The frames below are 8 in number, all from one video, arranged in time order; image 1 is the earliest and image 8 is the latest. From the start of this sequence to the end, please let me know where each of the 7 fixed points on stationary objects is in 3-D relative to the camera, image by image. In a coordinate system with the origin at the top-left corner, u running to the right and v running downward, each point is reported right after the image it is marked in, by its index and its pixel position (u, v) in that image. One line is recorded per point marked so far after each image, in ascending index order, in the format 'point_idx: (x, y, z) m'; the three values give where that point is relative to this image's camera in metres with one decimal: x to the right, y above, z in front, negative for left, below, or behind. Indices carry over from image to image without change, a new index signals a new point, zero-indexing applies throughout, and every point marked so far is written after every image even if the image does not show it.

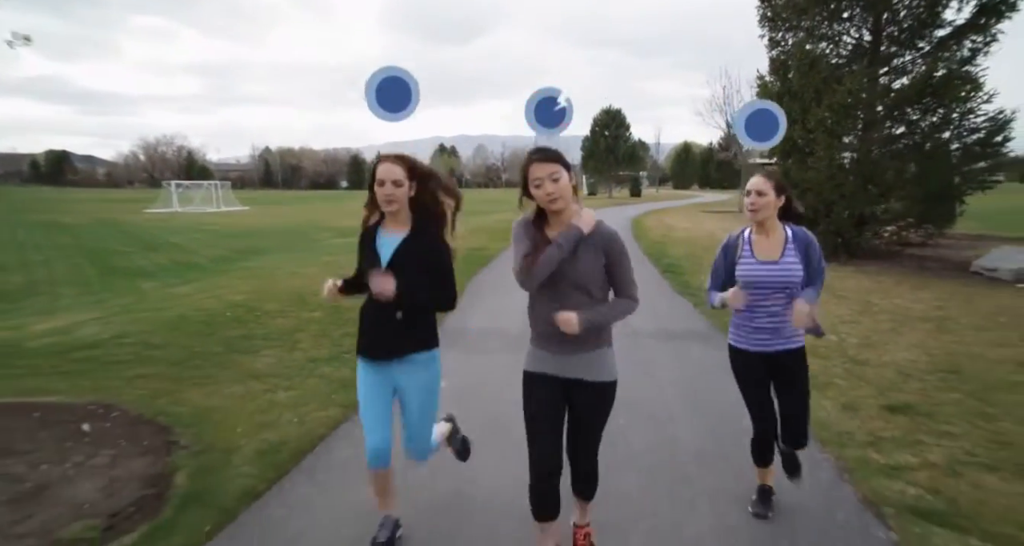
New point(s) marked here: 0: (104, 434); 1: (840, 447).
0: (-3.5, -1.2, +4.9) m
1: (+2.9, -1.3, +4.9) m
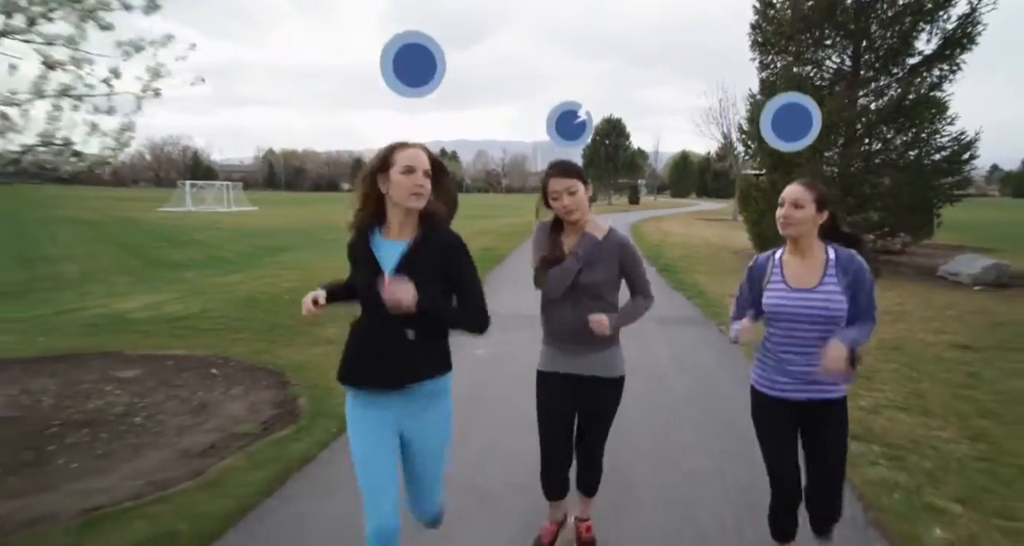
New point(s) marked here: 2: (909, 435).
0: (-3.1, -1.0, +6.4) m
1: (+3.2, -1.2, +6.5) m
2: (+3.8, -1.3, +5.3) m
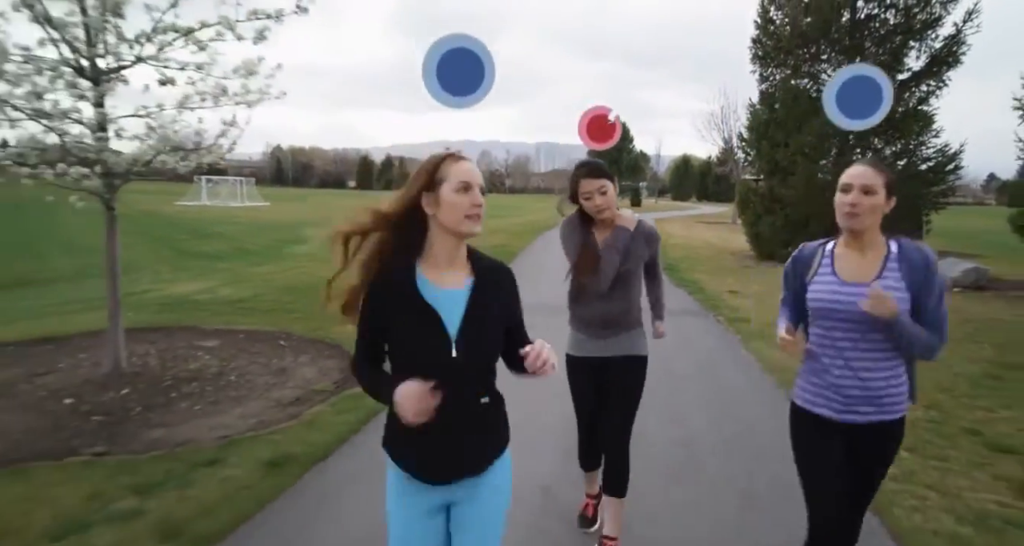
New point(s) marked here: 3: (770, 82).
0: (-2.8, -0.8, +7.5) m
1: (+3.6, -1.1, +7.6) m
2: (+4.1, -1.3, +6.4) m
3: (+8.2, +6.1, +19.0) m
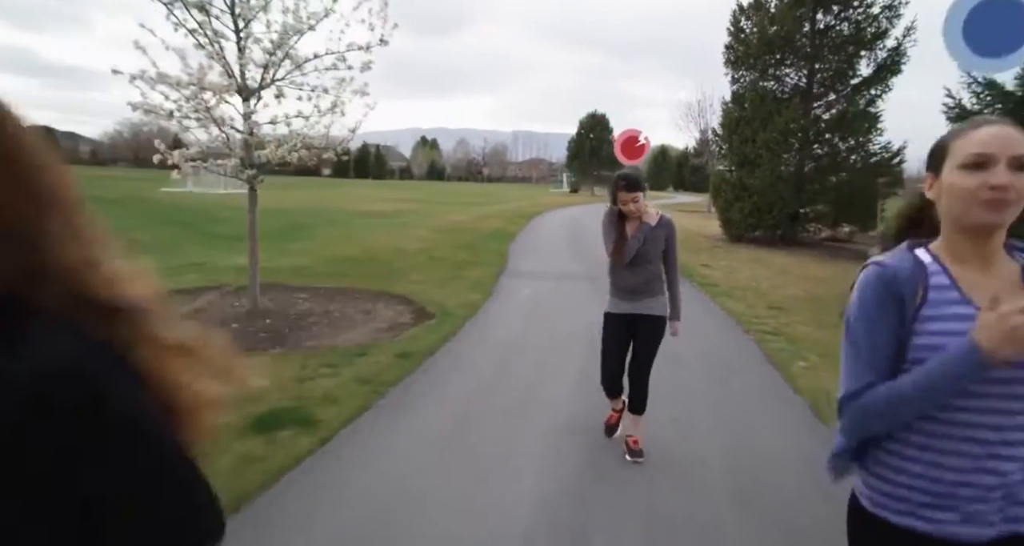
0: (-2.4, -0.3, +9.7) m
1: (+3.9, -0.6, +10.0) m
2: (+4.5, -0.8, +8.9) m
3: (+8.2, +6.8, +21.4) m
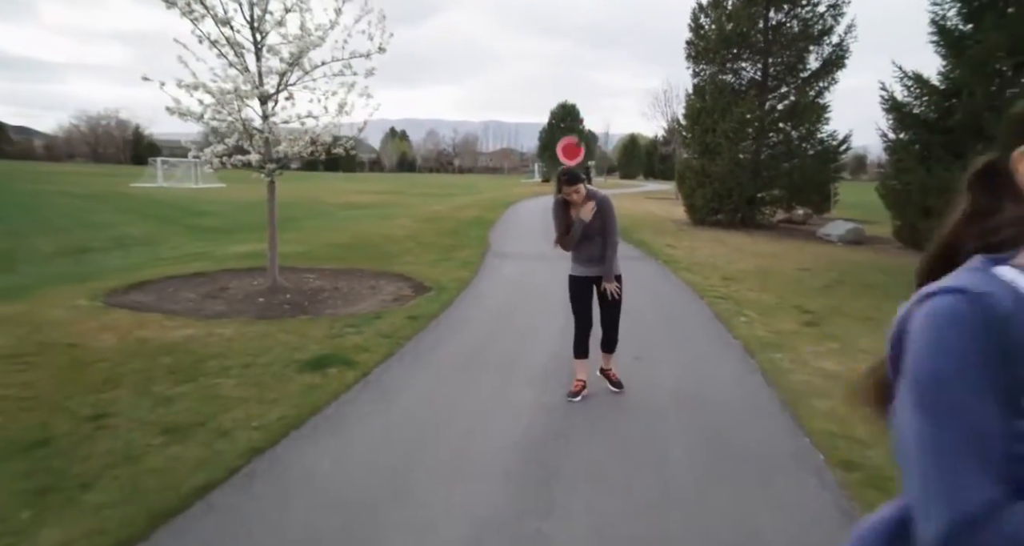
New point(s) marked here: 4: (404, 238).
0: (-2.7, 0.0, +10.9) m
1: (+3.7, -0.2, +11.5) m
2: (+4.3, -0.3, +10.4) m
3: (+7.3, +7.6, +23.0) m
4: (-2.9, +0.9, +15.8) m
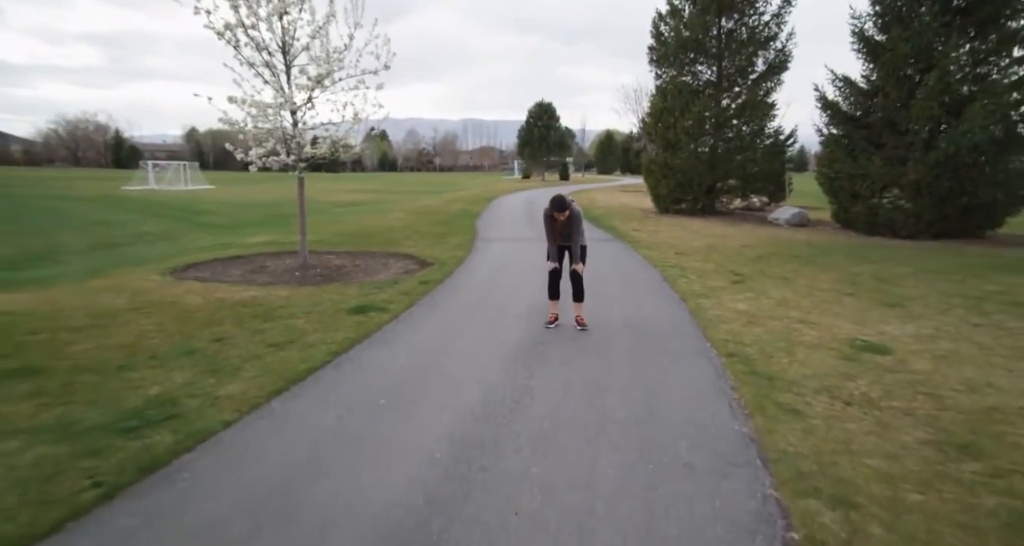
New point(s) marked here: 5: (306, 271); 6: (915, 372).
0: (-2.9, +0.4, +12.9) m
1: (+3.4, +0.4, +13.6) m
2: (+4.0, +0.2, +12.6) m
3: (+6.4, +8.2, +25.2) m
4: (-3.3, +1.3, +17.8) m
5: (-3.7, 0.0, +10.8) m
6: (+3.9, -0.9, +5.7) m
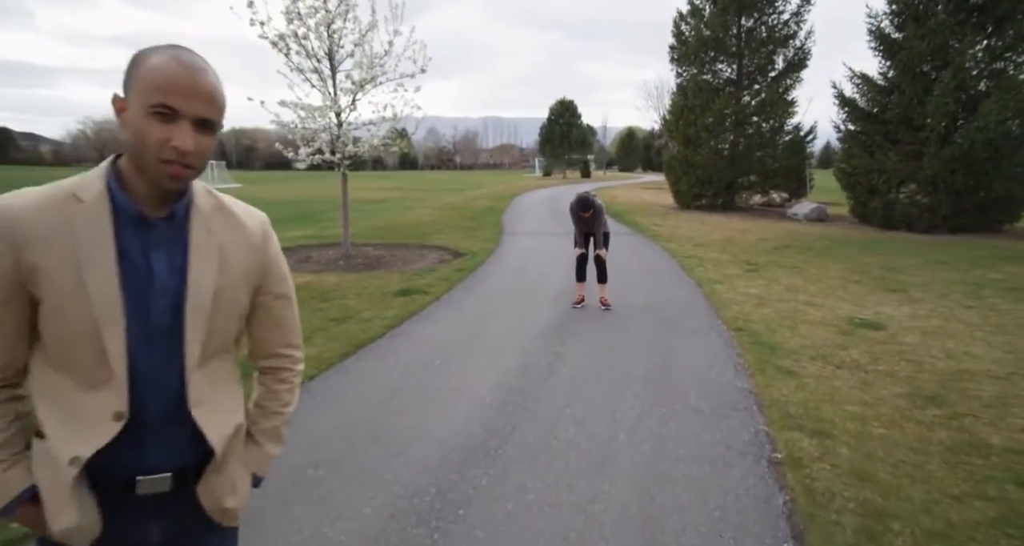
0: (-2.3, +0.6, +13.8) m
1: (+4.0, +0.6, +14.4) m
2: (+4.6, +0.4, +13.3) m
3: (+7.5, +8.5, +25.8) m
4: (-2.5, +1.6, +18.8) m
5: (-3.2, +0.2, +11.8) m
6: (+4.2, -0.8, +6.4) m
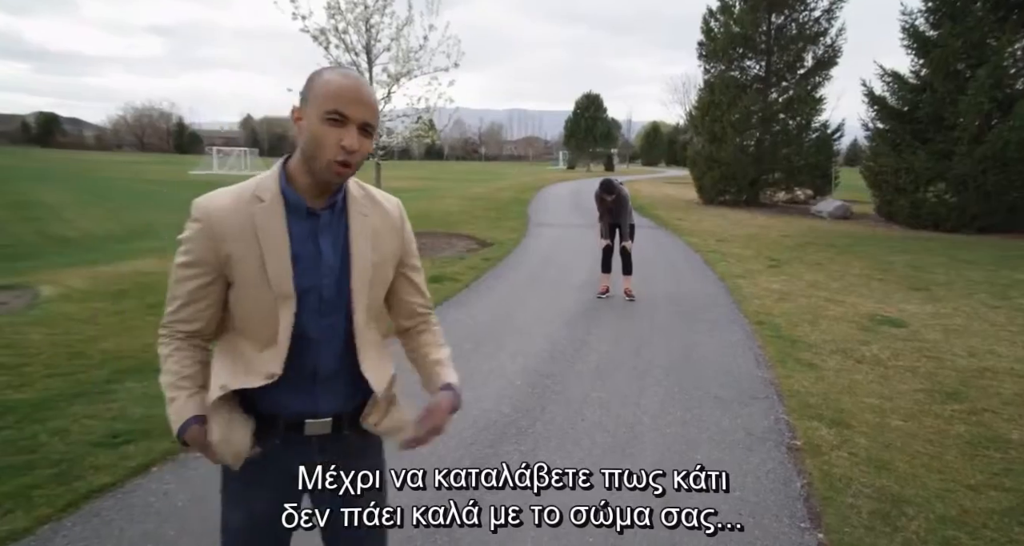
0: (-1.8, +0.9, +14.1) m
1: (+4.6, +0.7, +14.4) m
2: (+5.2, +0.5, +13.3) m
3: (+8.6, +8.7, +25.6) m
4: (-1.8, +1.9, +19.0) m
5: (-2.7, +0.5, +12.1) m
6: (+4.5, -0.7, +6.5) m
